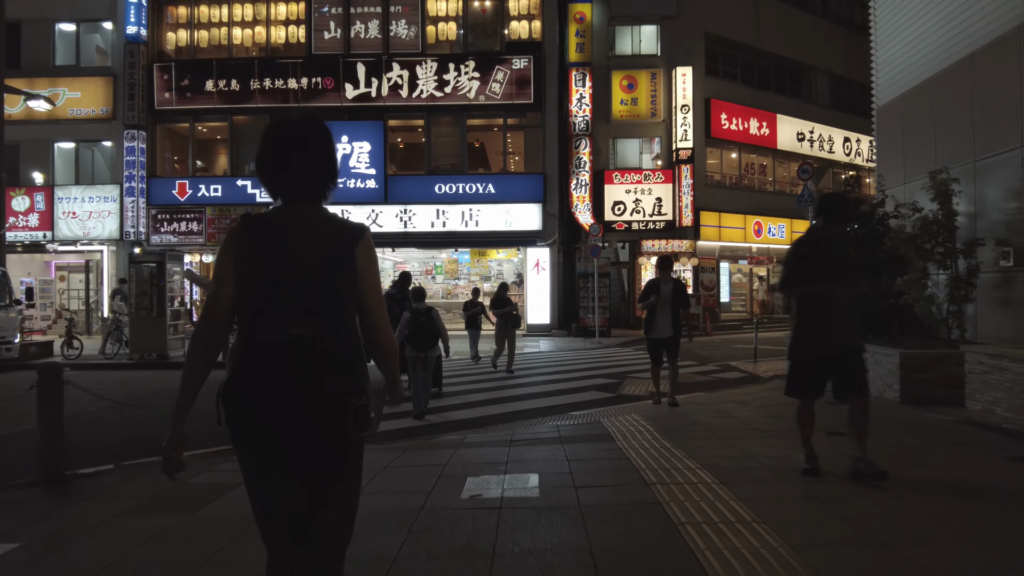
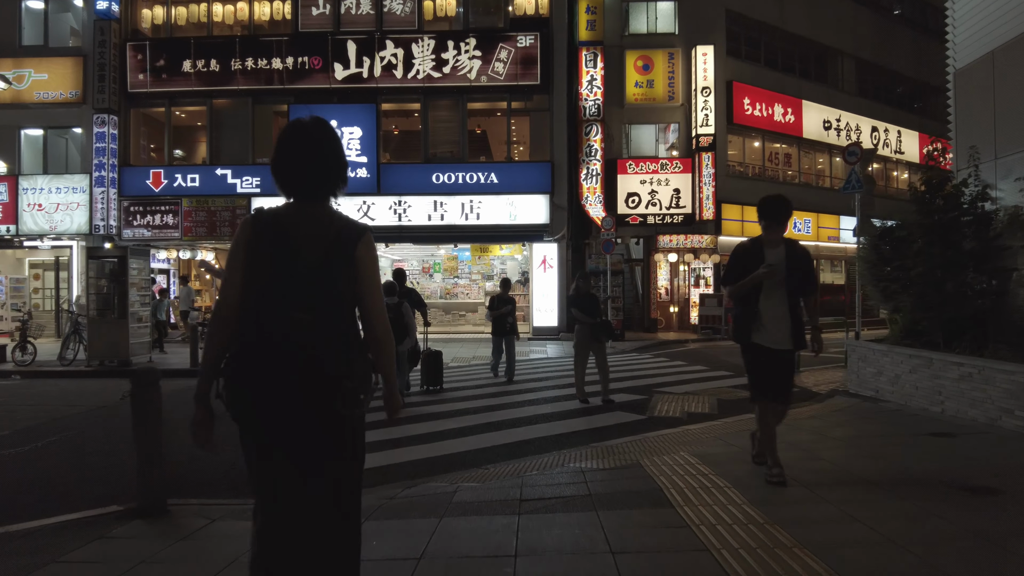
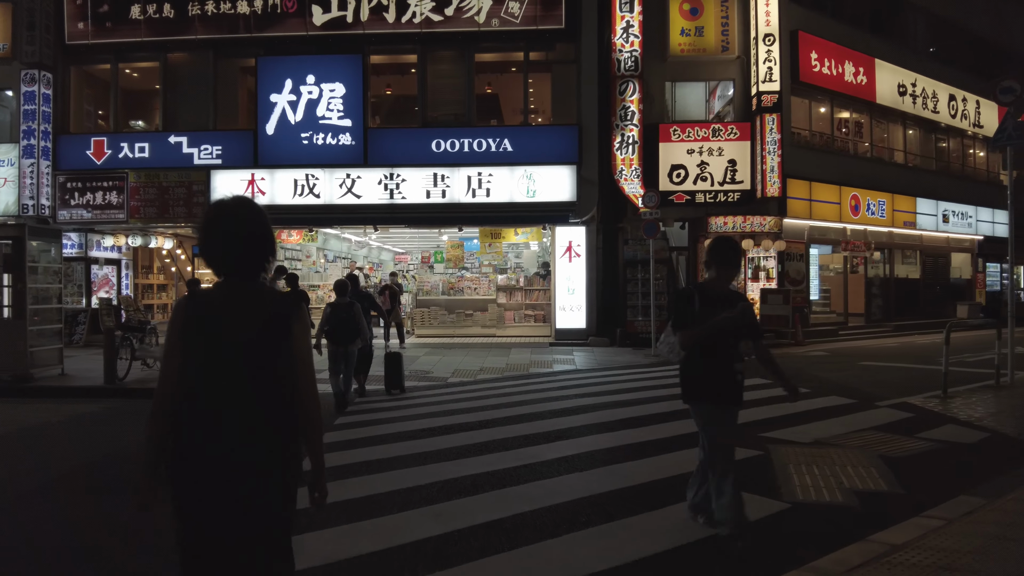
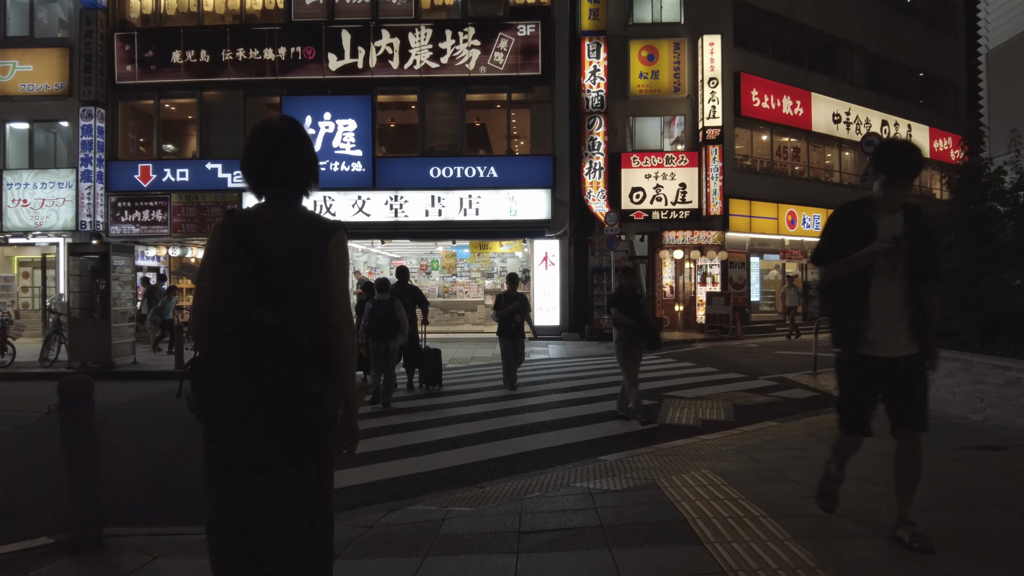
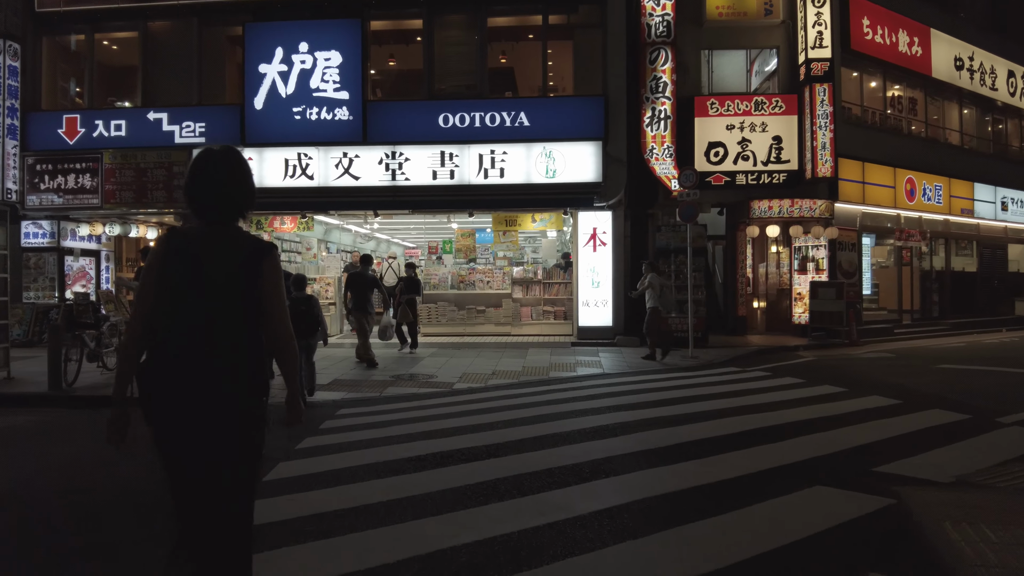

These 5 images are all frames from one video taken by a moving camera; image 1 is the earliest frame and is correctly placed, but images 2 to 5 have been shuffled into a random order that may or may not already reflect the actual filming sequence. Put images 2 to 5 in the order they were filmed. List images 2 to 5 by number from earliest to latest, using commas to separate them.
2, 4, 3, 5
